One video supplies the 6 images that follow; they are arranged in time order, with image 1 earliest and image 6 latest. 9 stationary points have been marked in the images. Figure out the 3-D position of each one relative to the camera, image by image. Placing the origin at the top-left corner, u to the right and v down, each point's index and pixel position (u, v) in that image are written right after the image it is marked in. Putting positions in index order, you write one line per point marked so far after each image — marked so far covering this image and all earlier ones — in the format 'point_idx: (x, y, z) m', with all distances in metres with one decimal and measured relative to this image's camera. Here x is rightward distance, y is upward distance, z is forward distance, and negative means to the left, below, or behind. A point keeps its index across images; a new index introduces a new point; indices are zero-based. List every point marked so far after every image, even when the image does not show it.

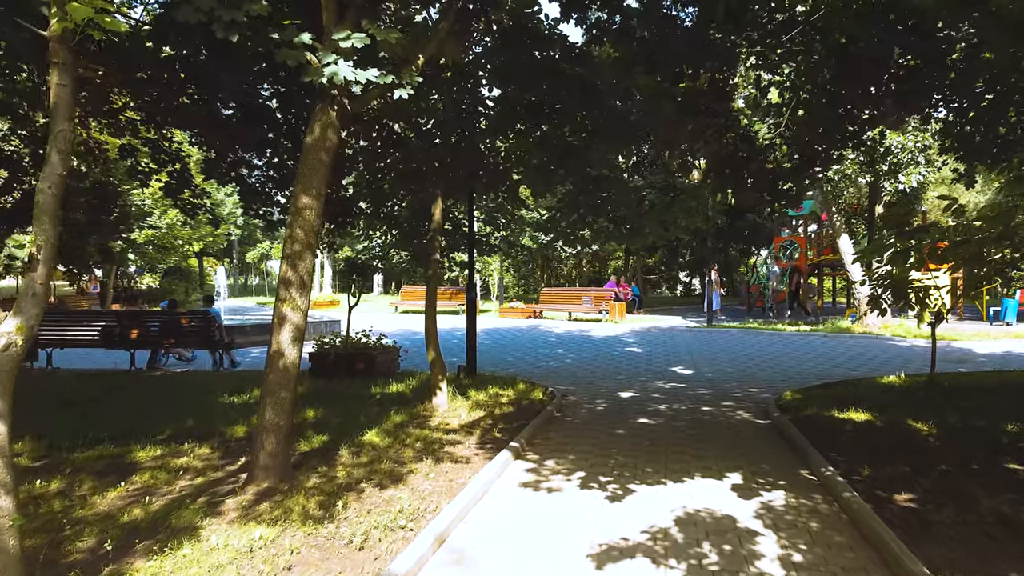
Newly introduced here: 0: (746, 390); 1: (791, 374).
0: (+2.4, -1.0, +8.6) m
1: (+3.2, -1.0, +9.8) m
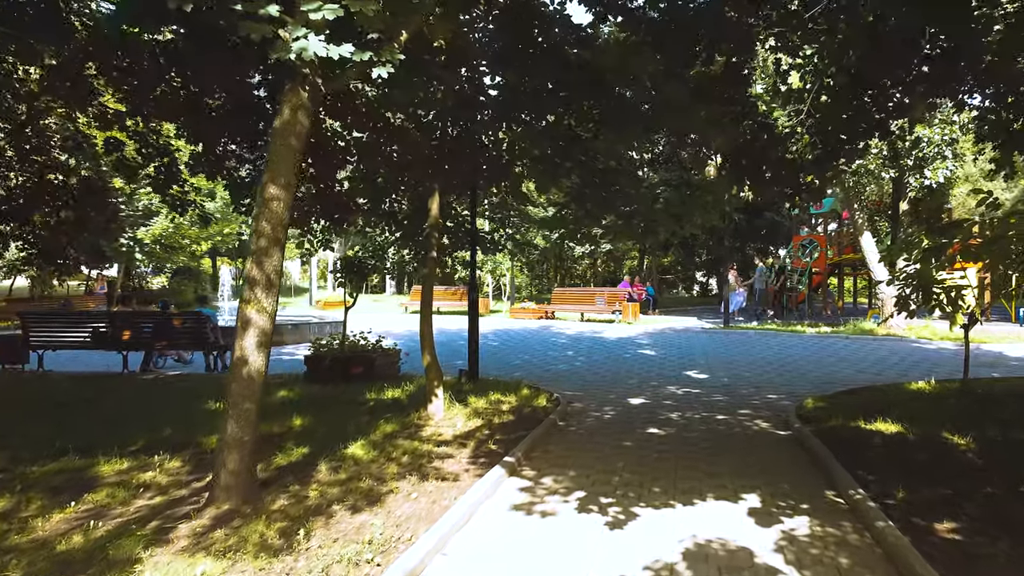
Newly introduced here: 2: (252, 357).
0: (+2.4, -1.0, +8.0) m
1: (+3.3, -1.0, +9.2) m
2: (-1.2, -0.3, +4.1) m
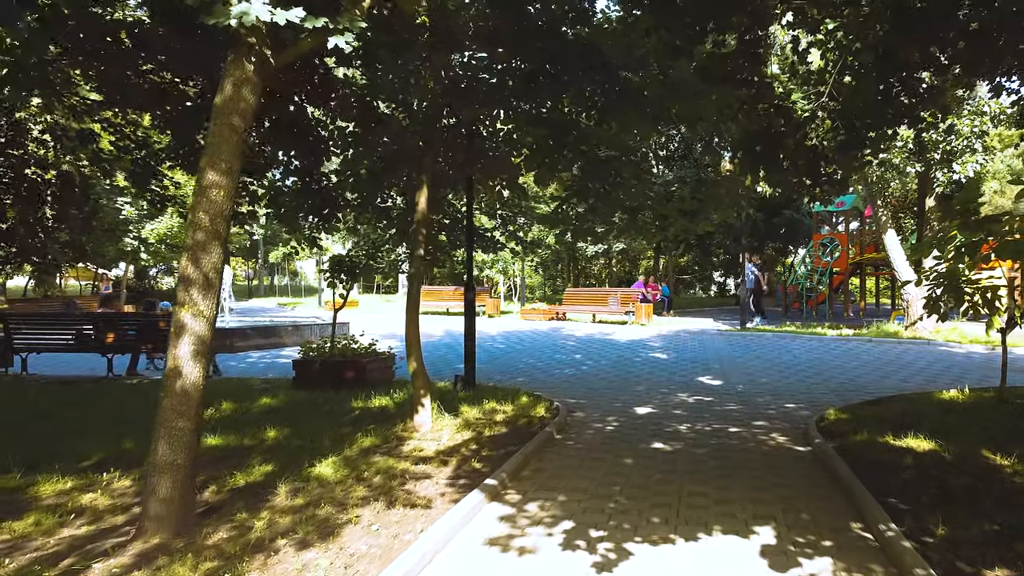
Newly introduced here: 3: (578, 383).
0: (+2.4, -1.0, +7.4) m
1: (+3.3, -1.0, +8.6) m
2: (-1.4, -0.3, +3.5) m
3: (+0.7, -1.1, +9.4) m
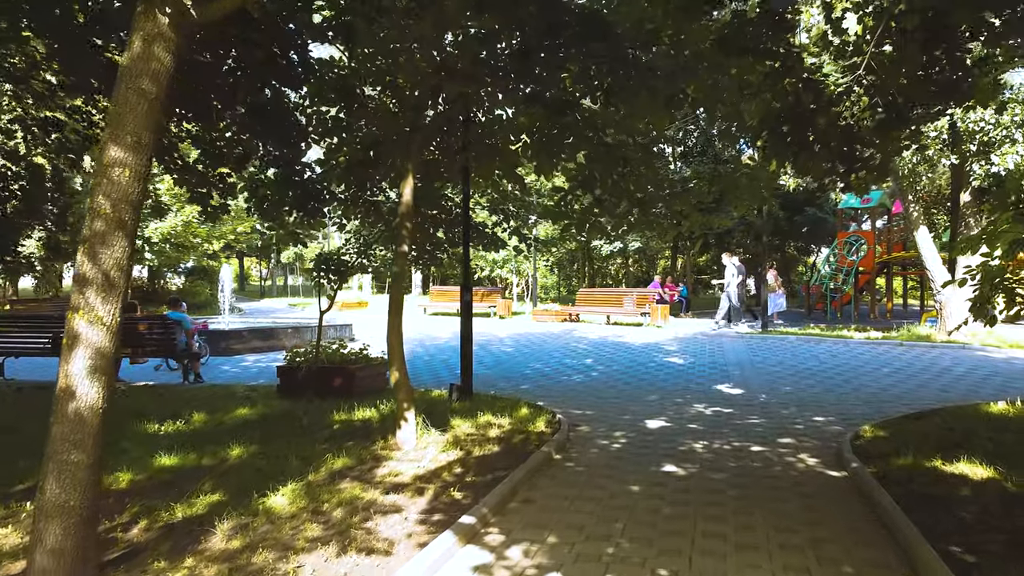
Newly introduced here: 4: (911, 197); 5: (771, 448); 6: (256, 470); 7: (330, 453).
0: (+2.3, -1.0, +6.7) m
1: (+3.3, -1.0, +7.8) m
2: (-1.5, -0.3, +2.9) m
3: (+0.7, -1.1, +8.7) m
4: (+6.6, +1.5, +14.0) m
5: (+1.7, -1.1, +5.6) m
6: (-1.5, -1.0, +4.9) m
7: (-1.1, -1.0, +5.3) m
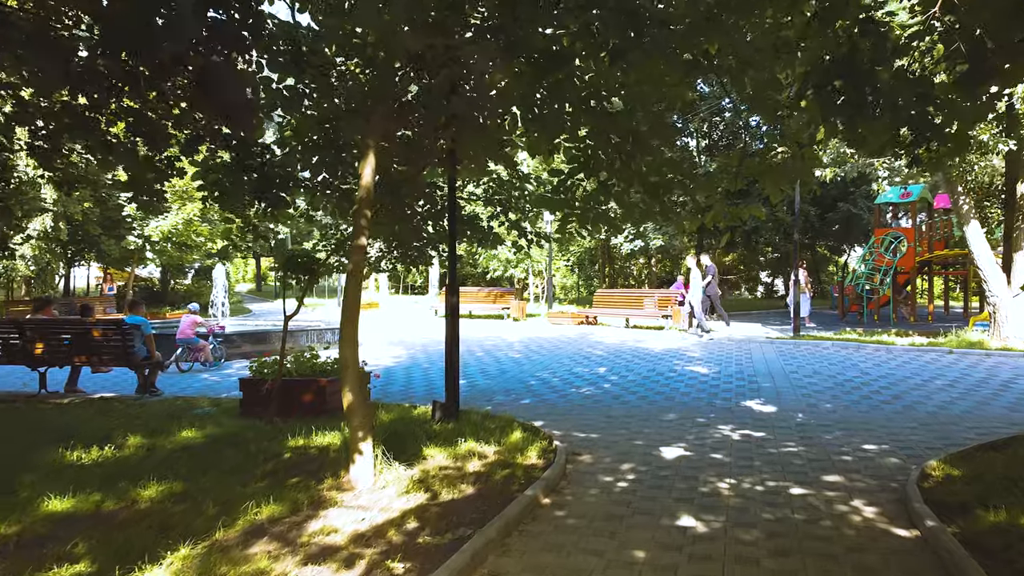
0: (+2.3, -1.1, +5.5) m
1: (+3.2, -1.0, +6.7) m
2: (-1.6, -0.3, +1.8) m
3: (+0.7, -1.1, +7.6) m
4: (+6.7, +1.5, +12.8) m
5: (+1.6, -1.1, +4.5) m
6: (-1.6, -1.1, +3.9) m
7: (-1.3, -1.0, +4.2) m
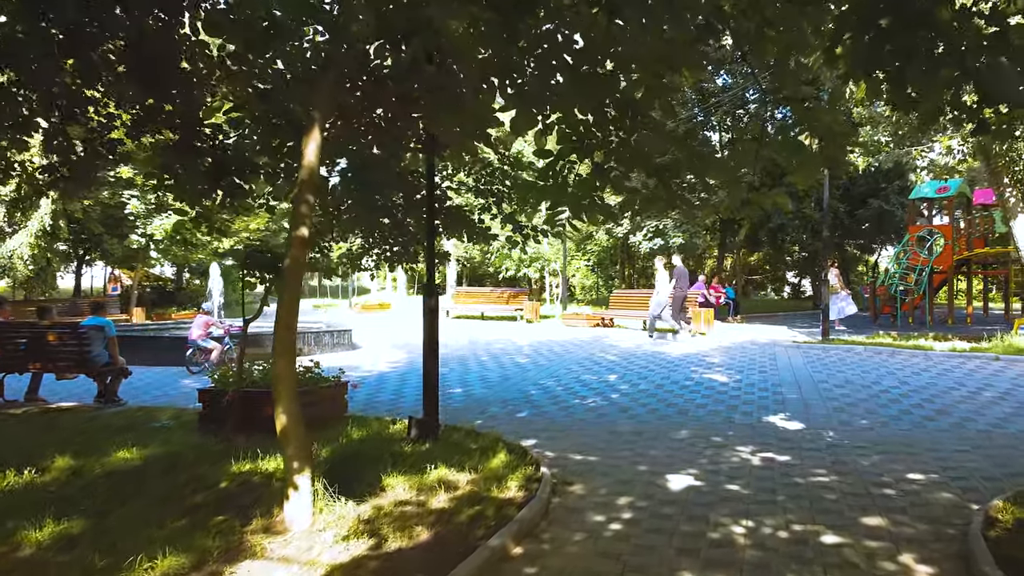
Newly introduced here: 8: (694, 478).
0: (+2.1, -1.1, +4.6) m
1: (+3.1, -1.0, +5.7) m
2: (-1.9, -0.3, +1.1) m
3: (+0.7, -1.1, +6.8) m
4: (+6.8, +1.5, +11.7) m
5: (+1.5, -1.1, +3.6) m
6: (-1.8, -1.1, +3.1) m
7: (-1.4, -1.0, +3.5) m
8: (+1.0, -1.1, +4.9) m
